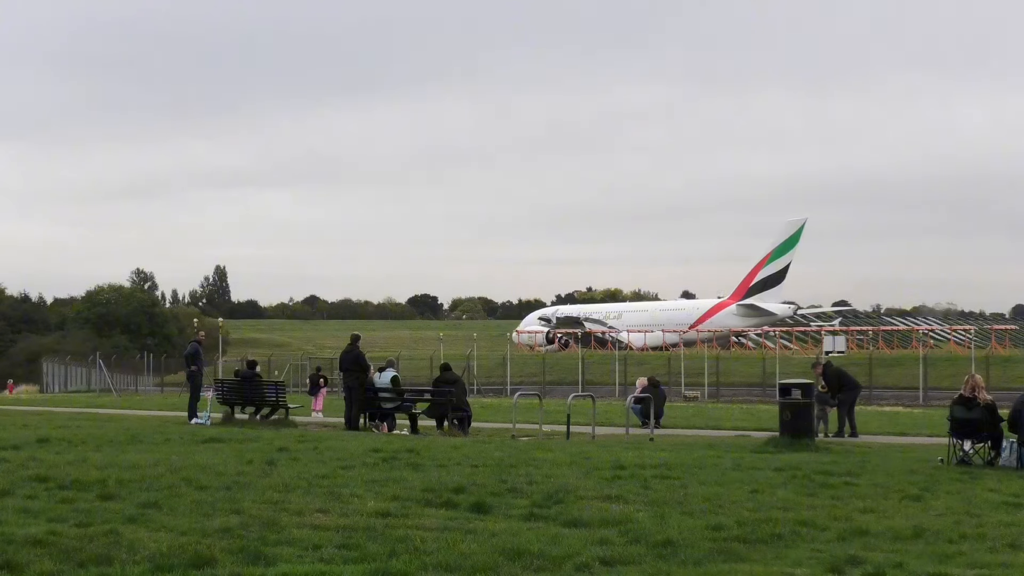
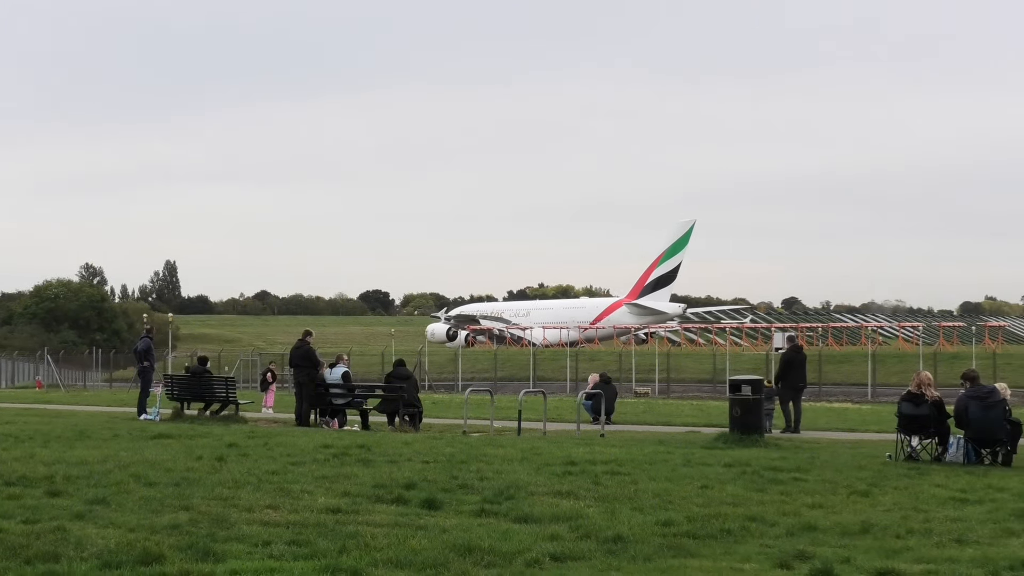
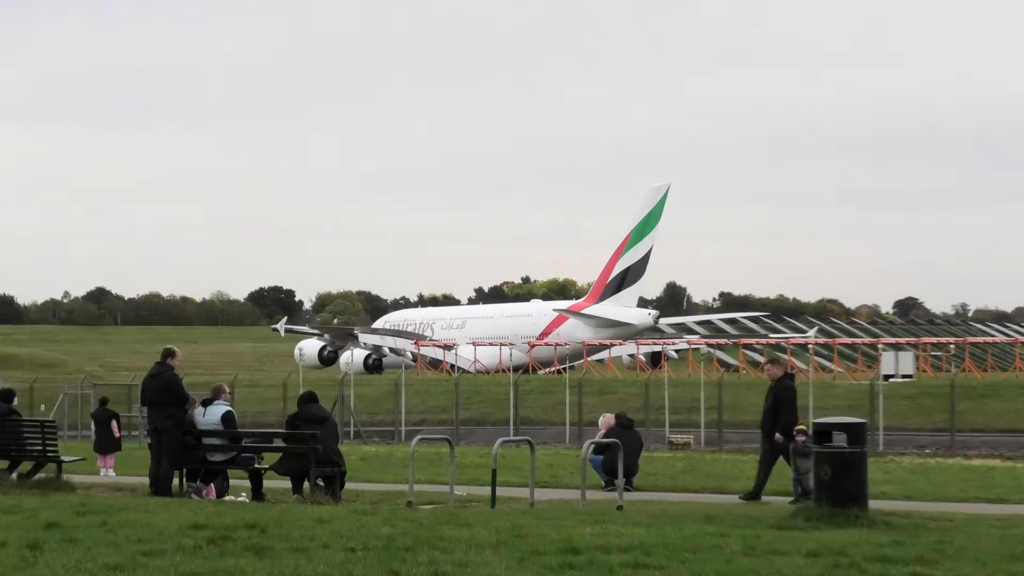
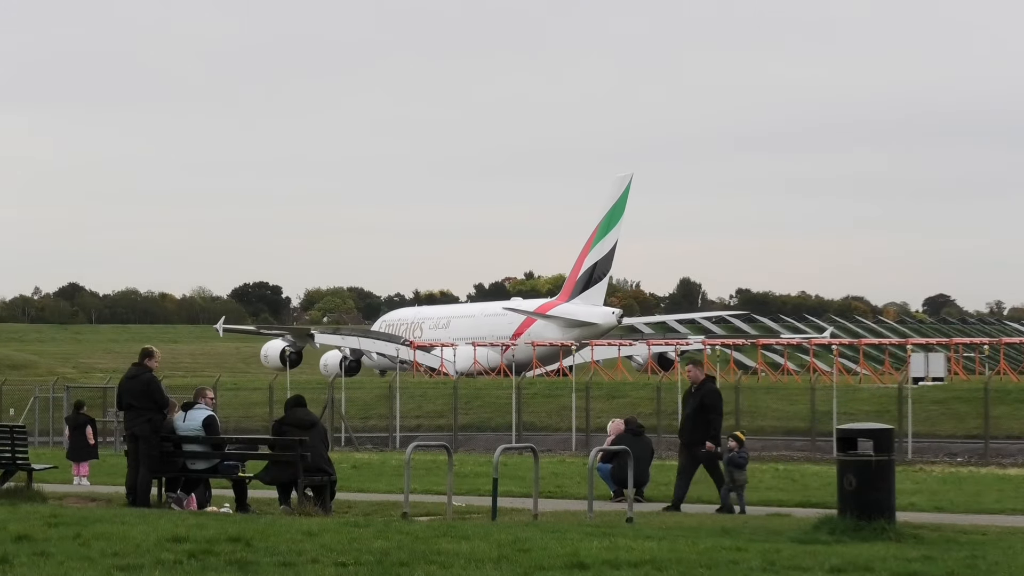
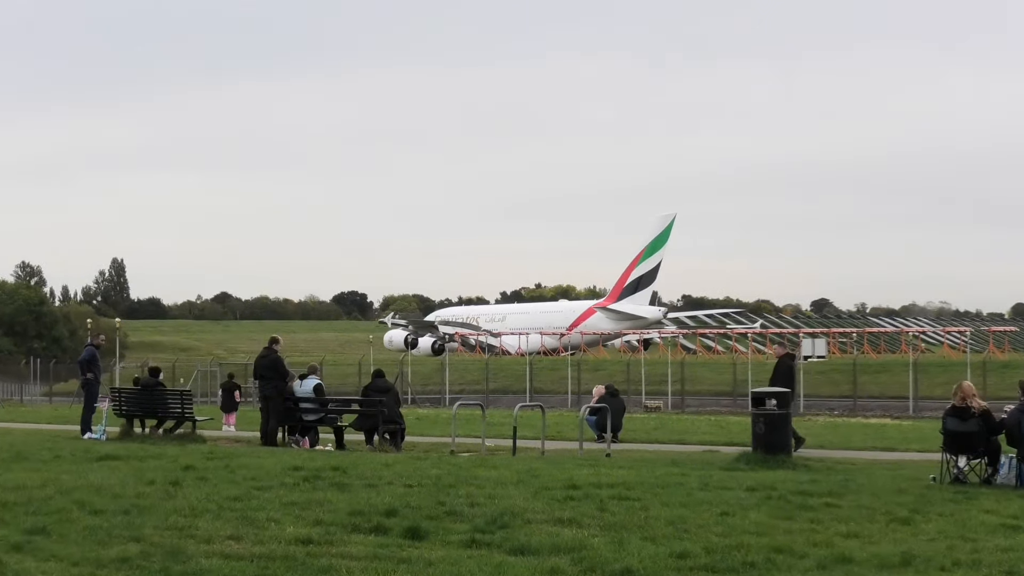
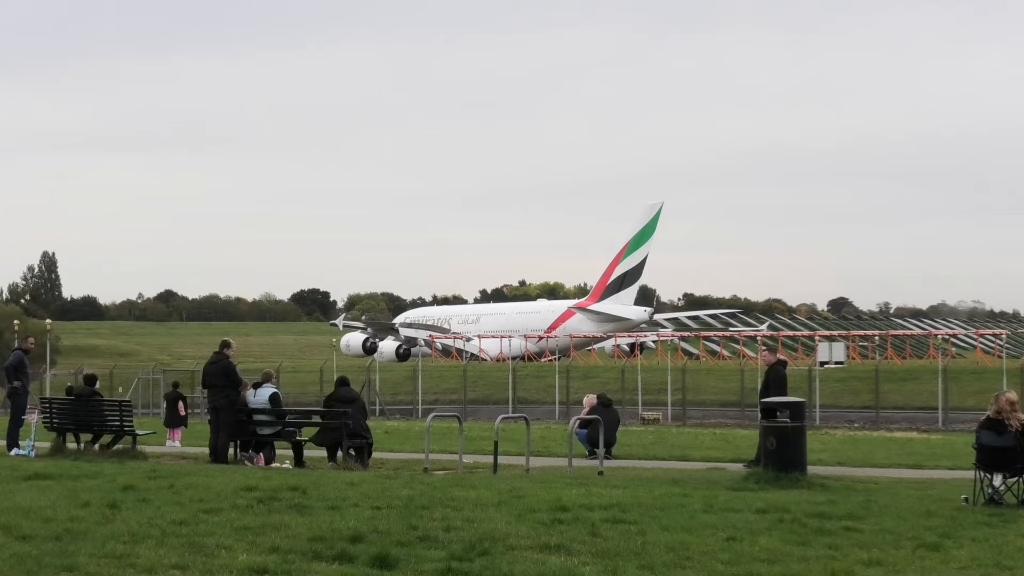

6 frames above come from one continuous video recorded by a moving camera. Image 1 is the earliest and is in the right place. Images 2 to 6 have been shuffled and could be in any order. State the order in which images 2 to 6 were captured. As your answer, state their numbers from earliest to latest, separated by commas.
2, 5, 6, 3, 4
